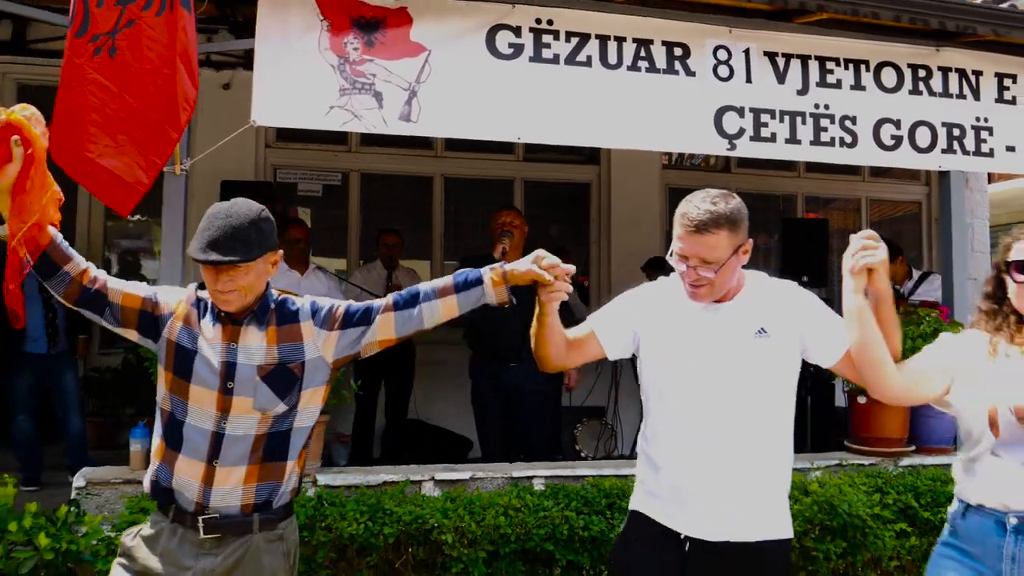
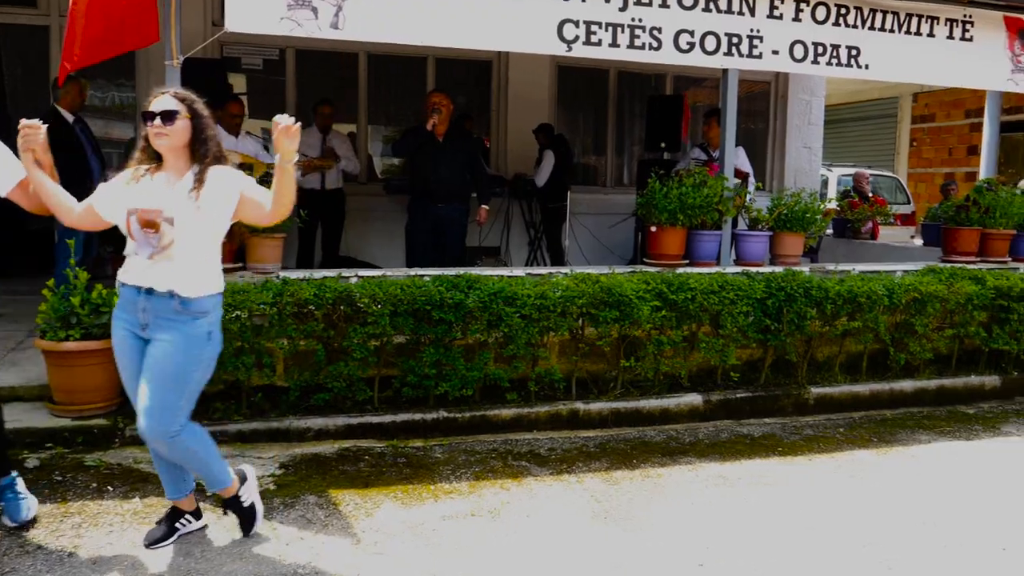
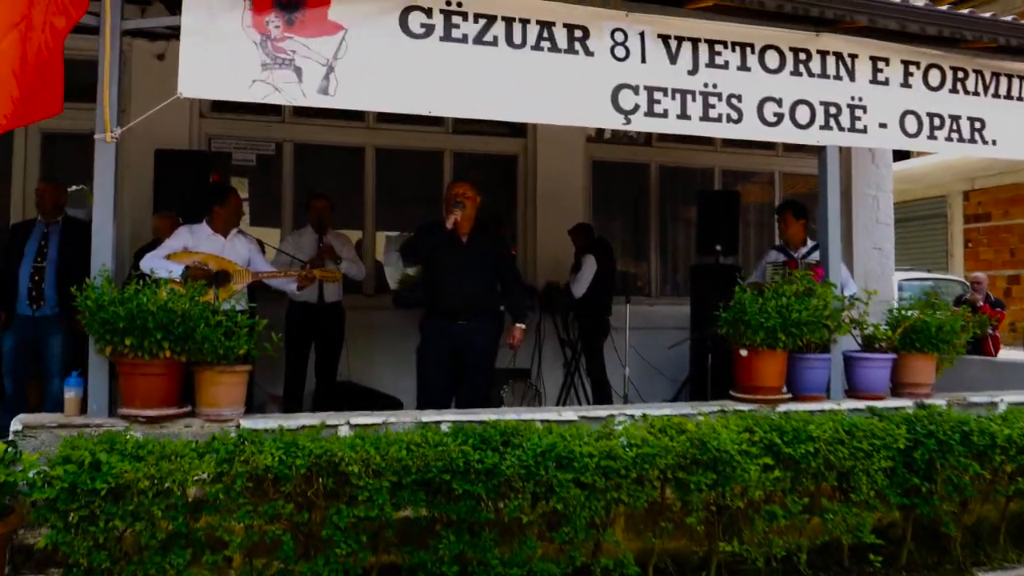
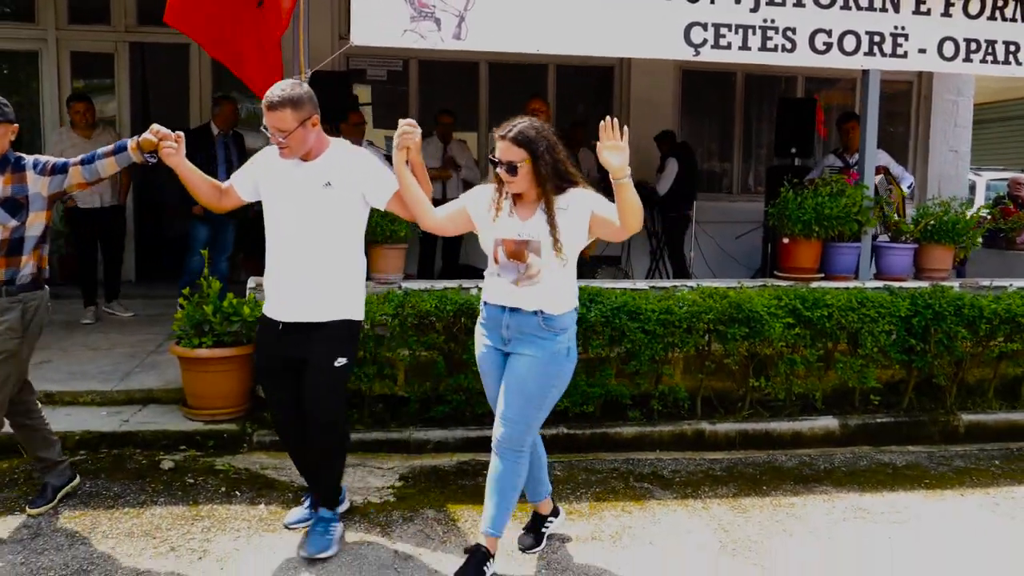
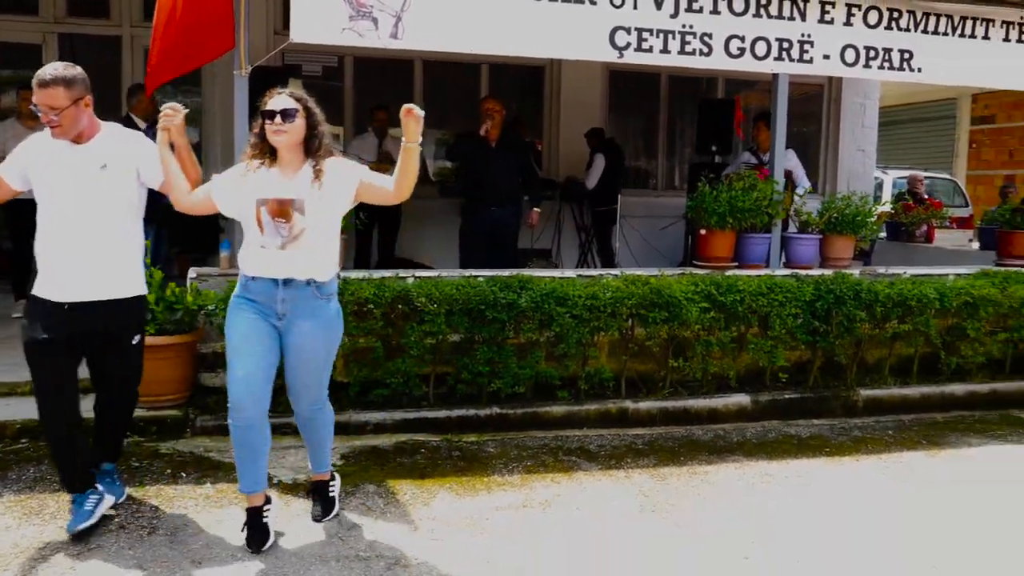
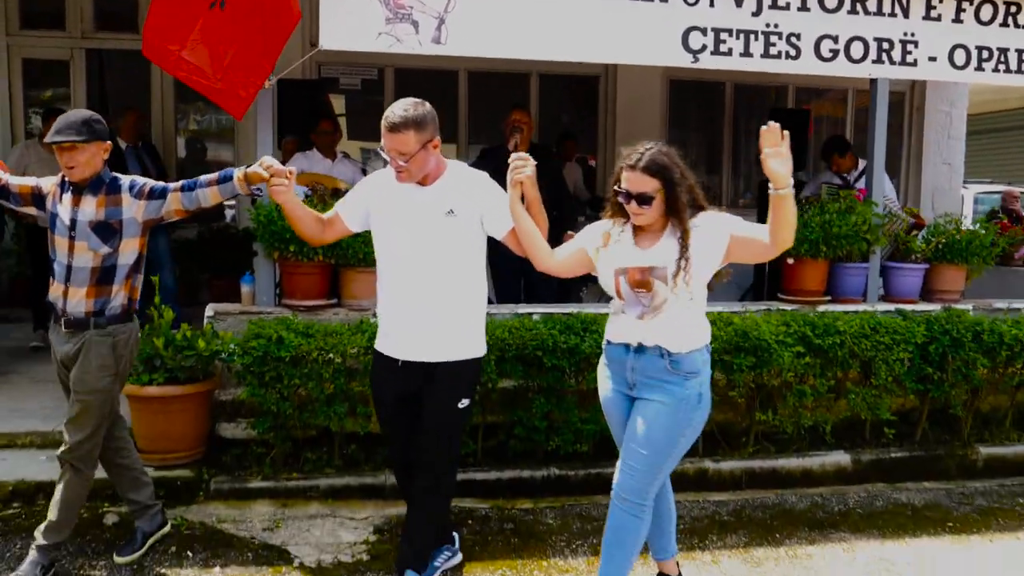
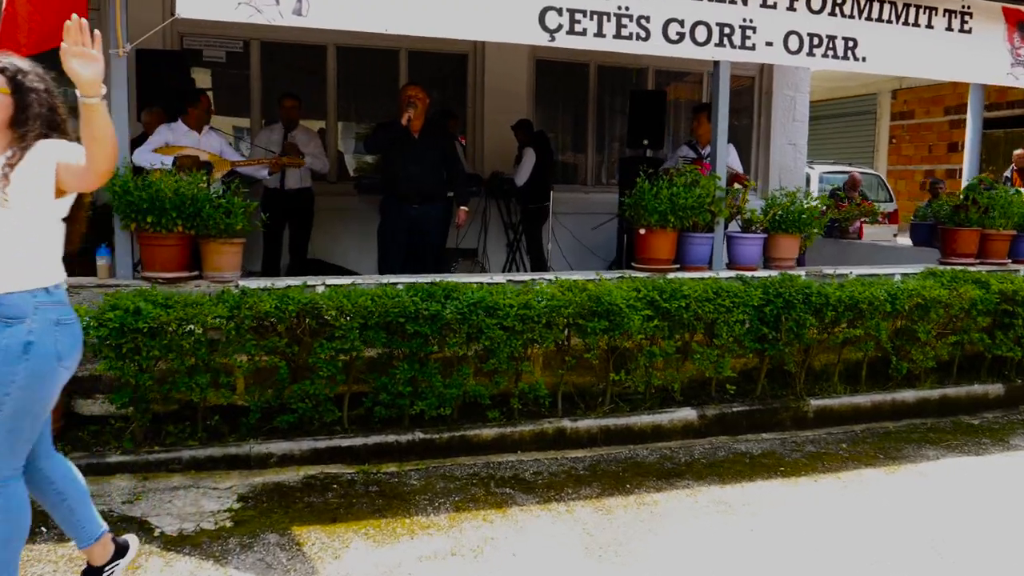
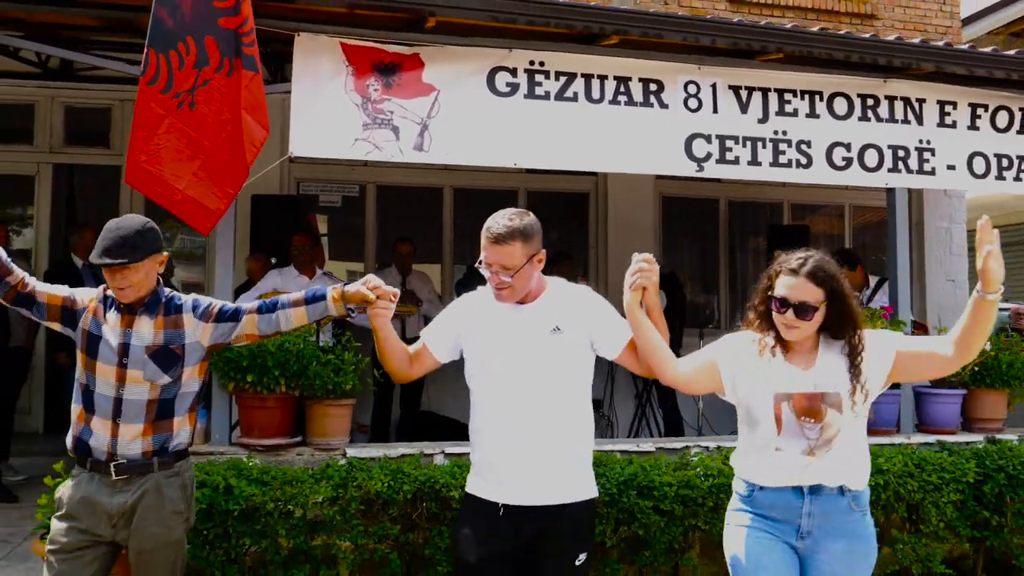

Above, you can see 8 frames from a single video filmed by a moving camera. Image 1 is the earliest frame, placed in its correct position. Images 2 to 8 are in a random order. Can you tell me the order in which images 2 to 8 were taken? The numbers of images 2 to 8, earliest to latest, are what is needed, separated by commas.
8, 6, 4, 5, 2, 7, 3
